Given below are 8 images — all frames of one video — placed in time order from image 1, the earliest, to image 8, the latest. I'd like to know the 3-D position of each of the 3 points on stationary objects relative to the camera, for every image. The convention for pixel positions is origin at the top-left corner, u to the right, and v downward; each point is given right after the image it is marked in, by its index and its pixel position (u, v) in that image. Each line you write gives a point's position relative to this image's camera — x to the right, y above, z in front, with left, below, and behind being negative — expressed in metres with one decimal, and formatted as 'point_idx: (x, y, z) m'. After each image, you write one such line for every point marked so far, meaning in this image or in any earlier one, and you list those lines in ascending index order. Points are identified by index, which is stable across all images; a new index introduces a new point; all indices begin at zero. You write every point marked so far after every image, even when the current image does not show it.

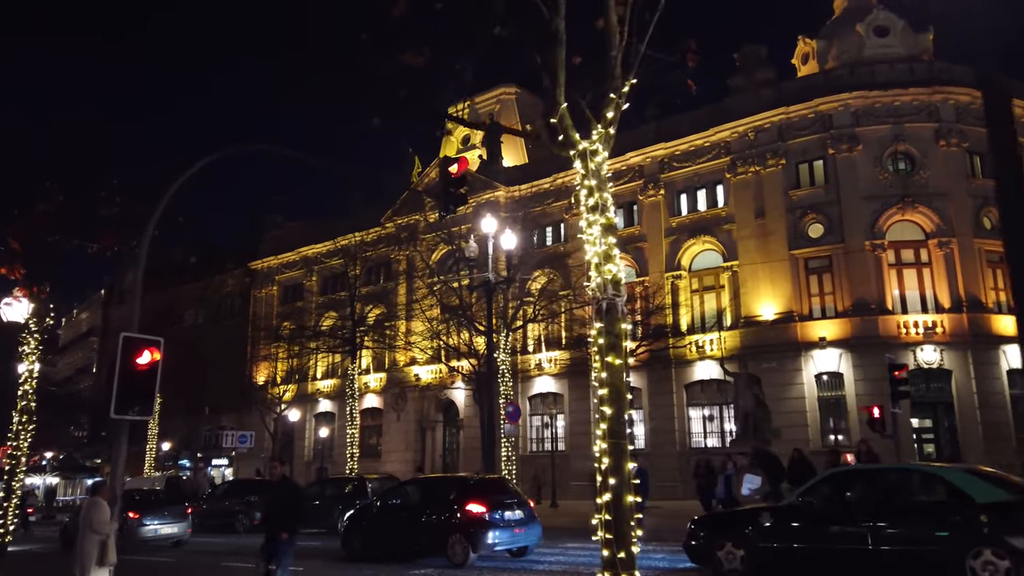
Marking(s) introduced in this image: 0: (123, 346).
0: (-4.5, -0.6, +8.8) m
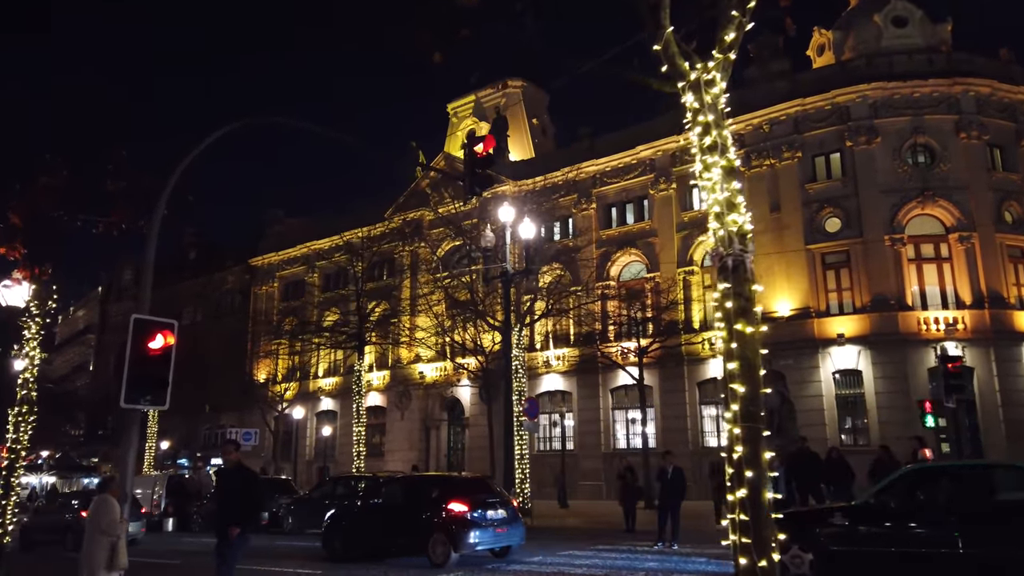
0: (-4.0, -0.4, +8.0) m
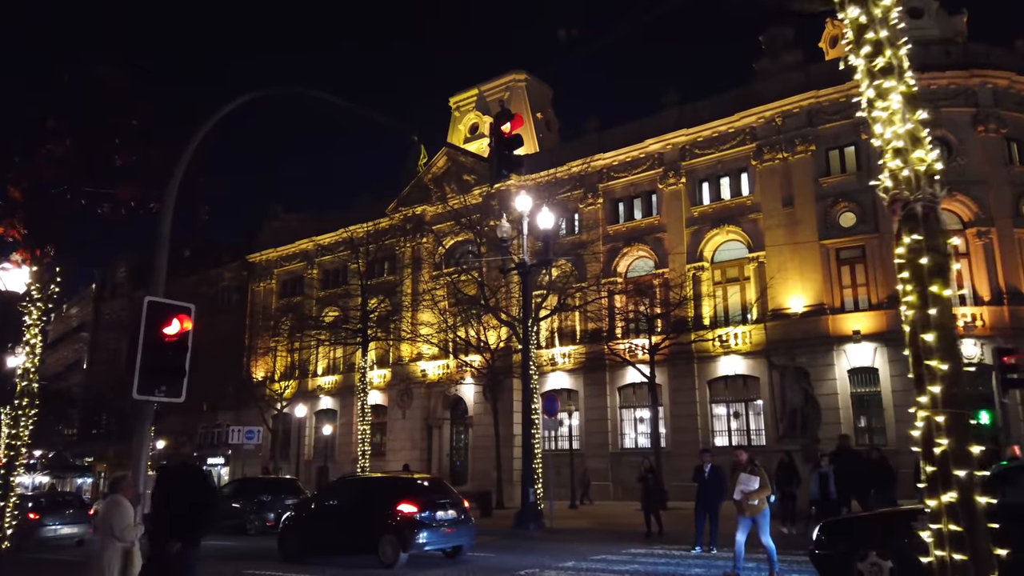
0: (-3.5, -0.2, +7.3) m
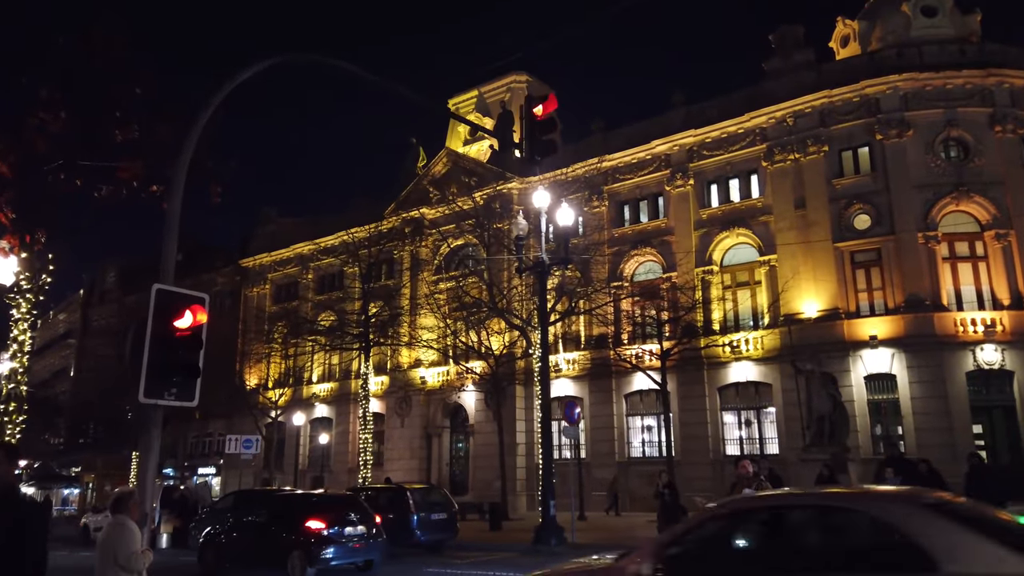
0: (-3.0, -0.1, +6.3) m
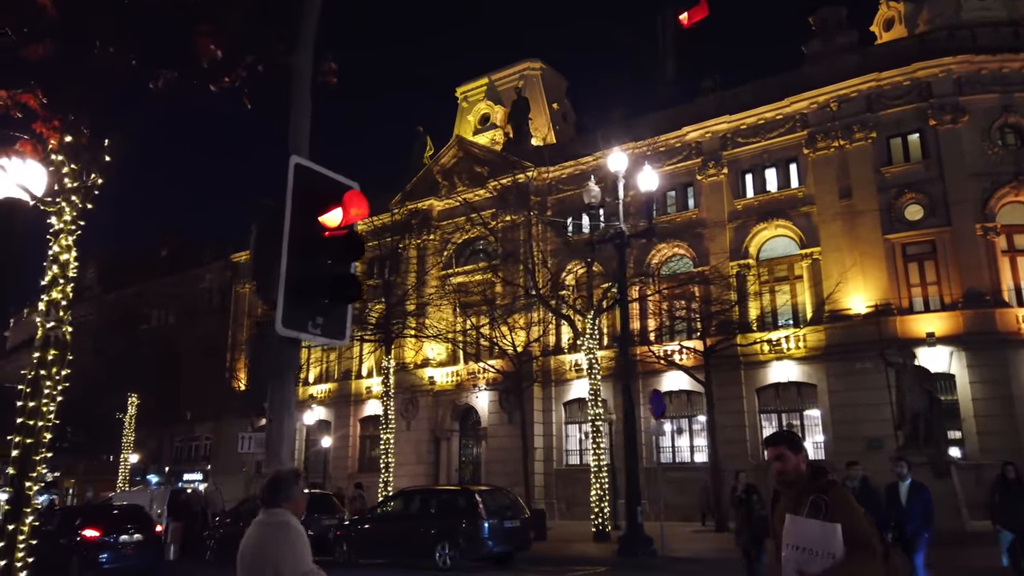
0: (-1.2, +0.6, +4.1) m
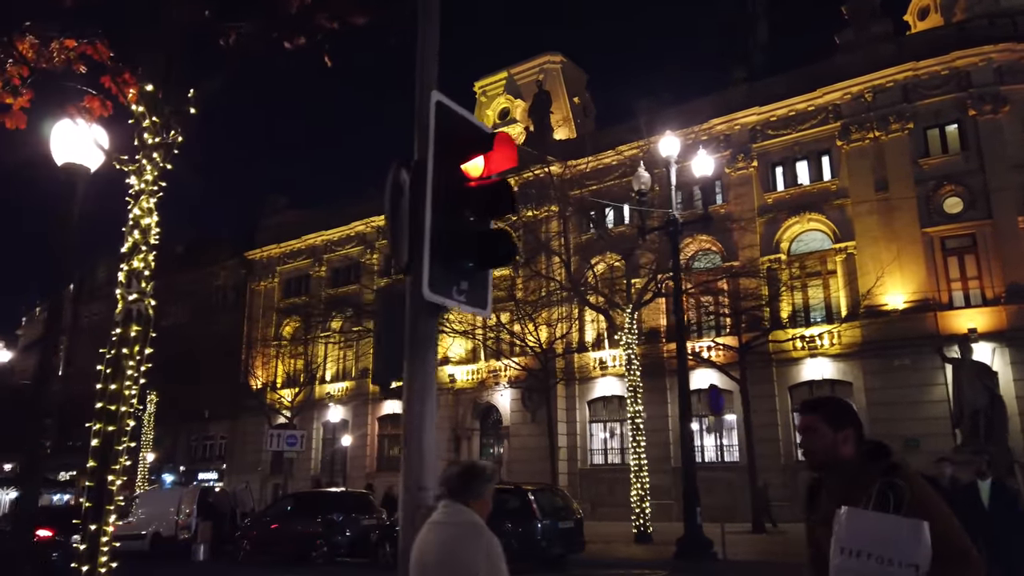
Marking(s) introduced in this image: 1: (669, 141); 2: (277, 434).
0: (-0.4, +0.7, +3.5) m
1: (+3.0, +2.8, +14.3) m
2: (-6.2, -3.8, +19.6) m
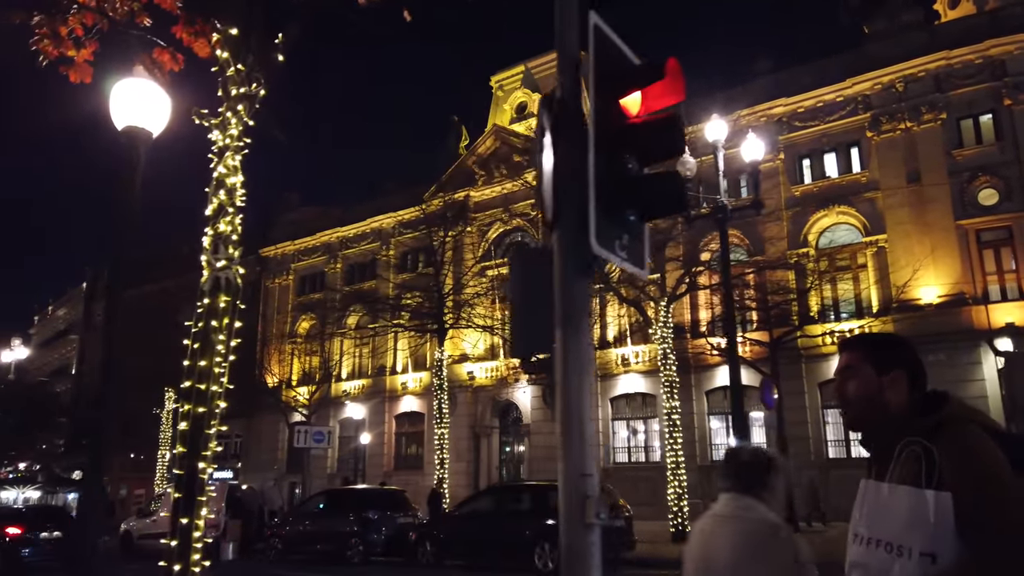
0: (+0.3, +0.9, +3.0) m
1: (+3.7, +3.0, +13.8) m
2: (-5.4, -3.6, +19.1) m
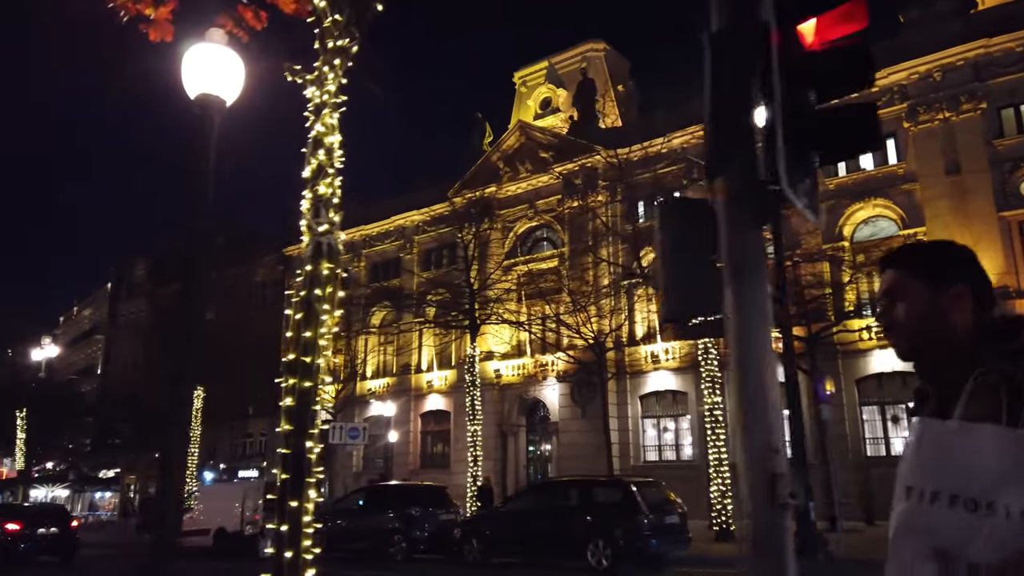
0: (+0.9, +1.1, +2.7) m
1: (+4.5, +3.1, +13.4) m
2: (-4.4, -3.5, +18.9) m
